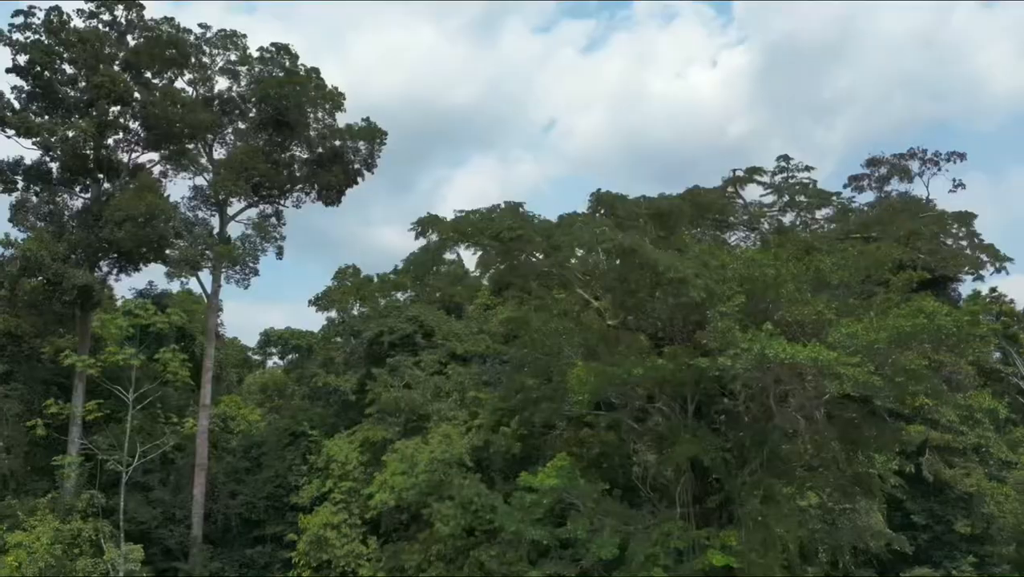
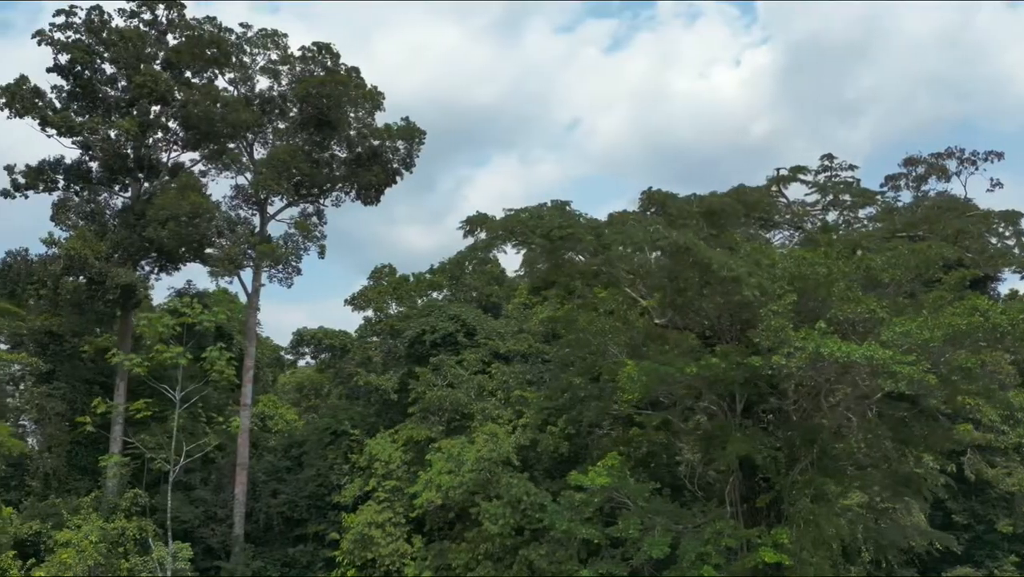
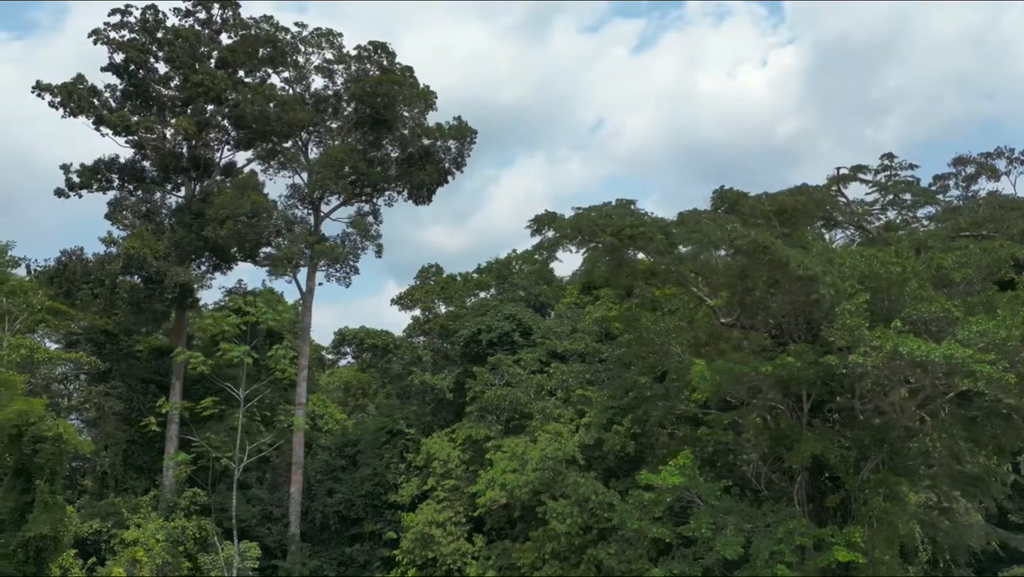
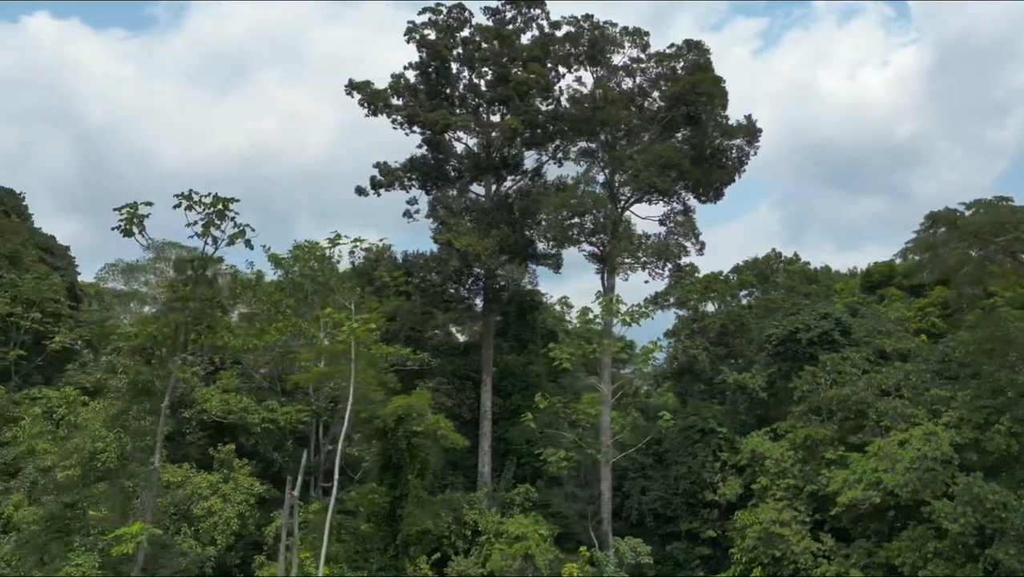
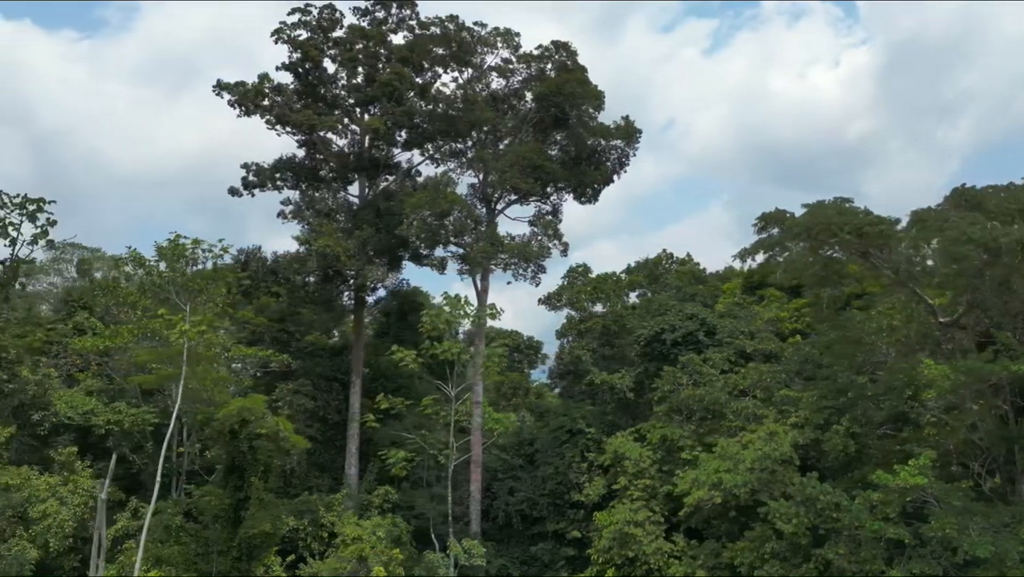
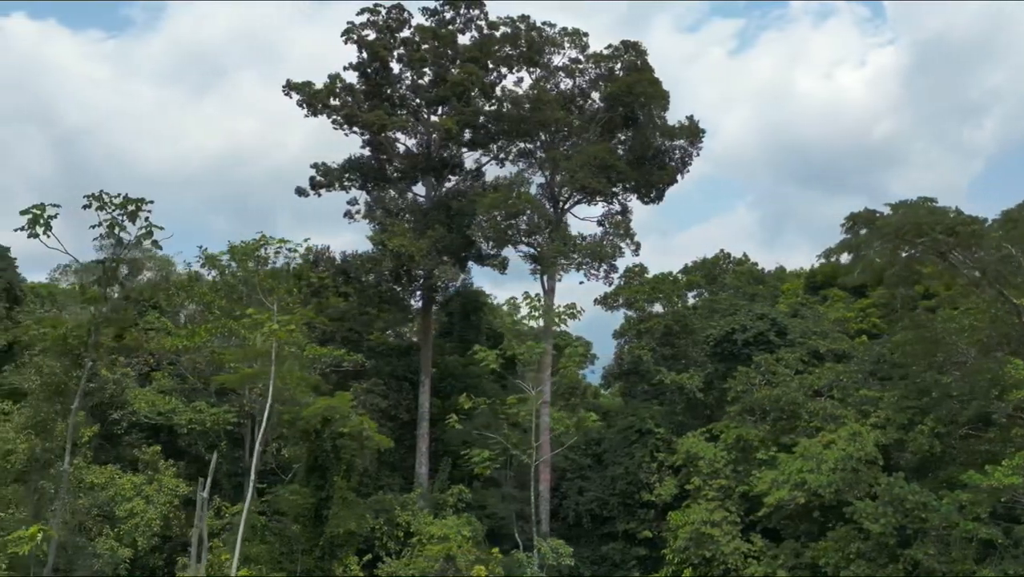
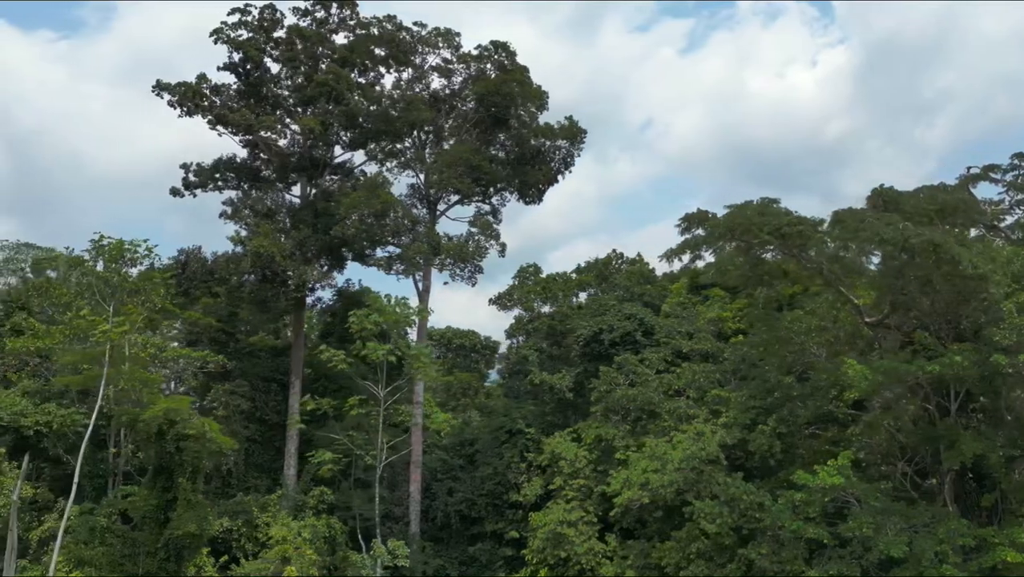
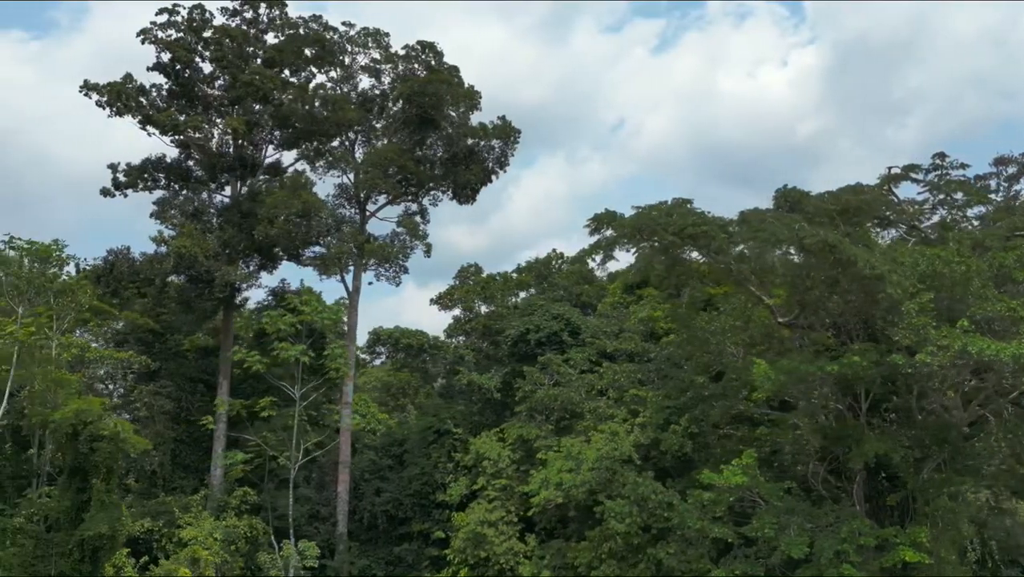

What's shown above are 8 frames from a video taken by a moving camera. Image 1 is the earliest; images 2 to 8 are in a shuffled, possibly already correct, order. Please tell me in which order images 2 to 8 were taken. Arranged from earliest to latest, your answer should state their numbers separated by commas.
2, 3, 8, 7, 5, 6, 4
